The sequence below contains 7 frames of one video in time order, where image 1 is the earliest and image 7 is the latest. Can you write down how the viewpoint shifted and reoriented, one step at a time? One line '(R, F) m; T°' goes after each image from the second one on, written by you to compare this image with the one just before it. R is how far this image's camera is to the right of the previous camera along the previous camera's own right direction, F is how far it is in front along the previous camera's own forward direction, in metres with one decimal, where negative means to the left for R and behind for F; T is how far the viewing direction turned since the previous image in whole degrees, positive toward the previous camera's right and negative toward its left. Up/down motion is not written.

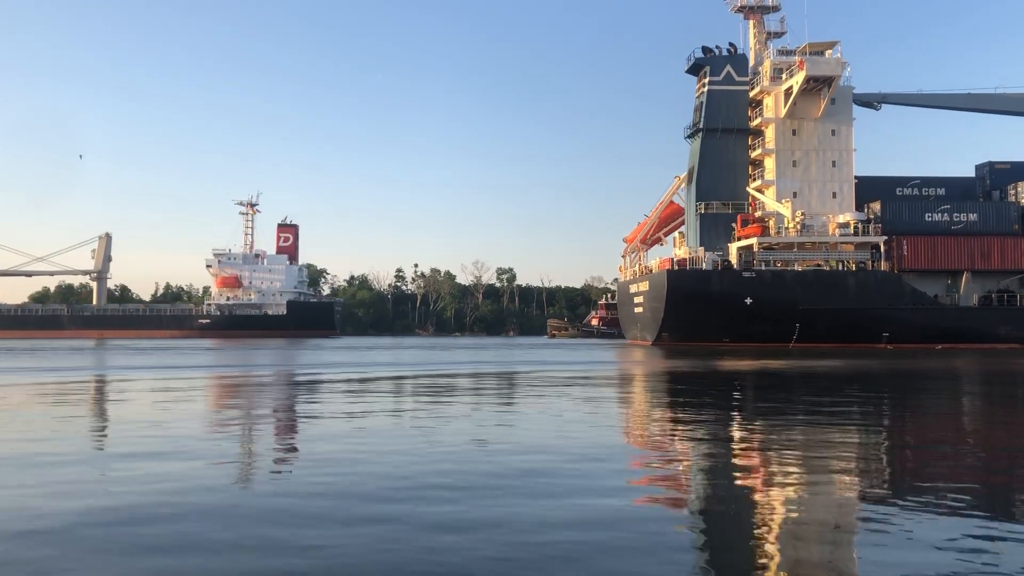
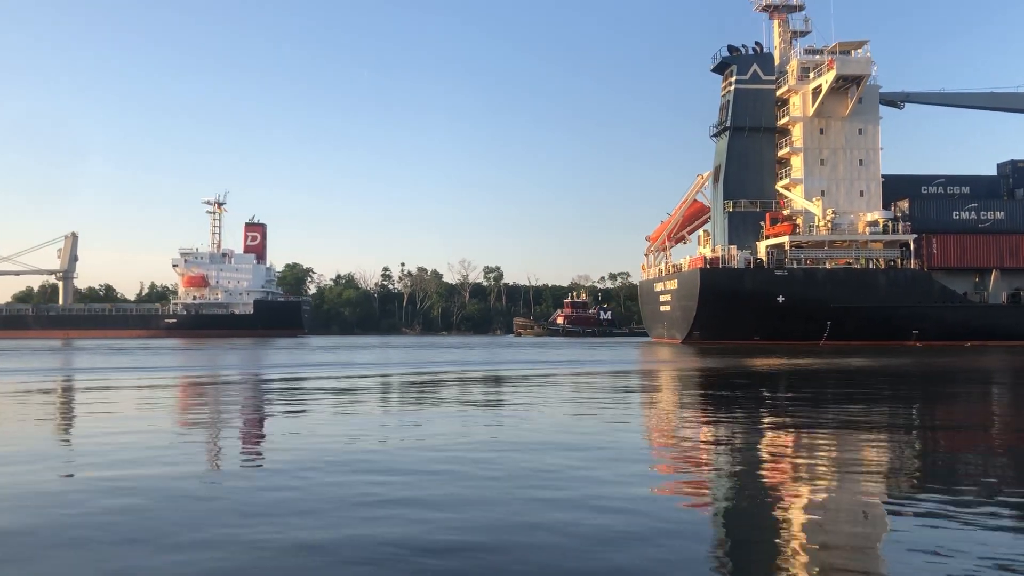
(-0.1, +0.5) m; +1°
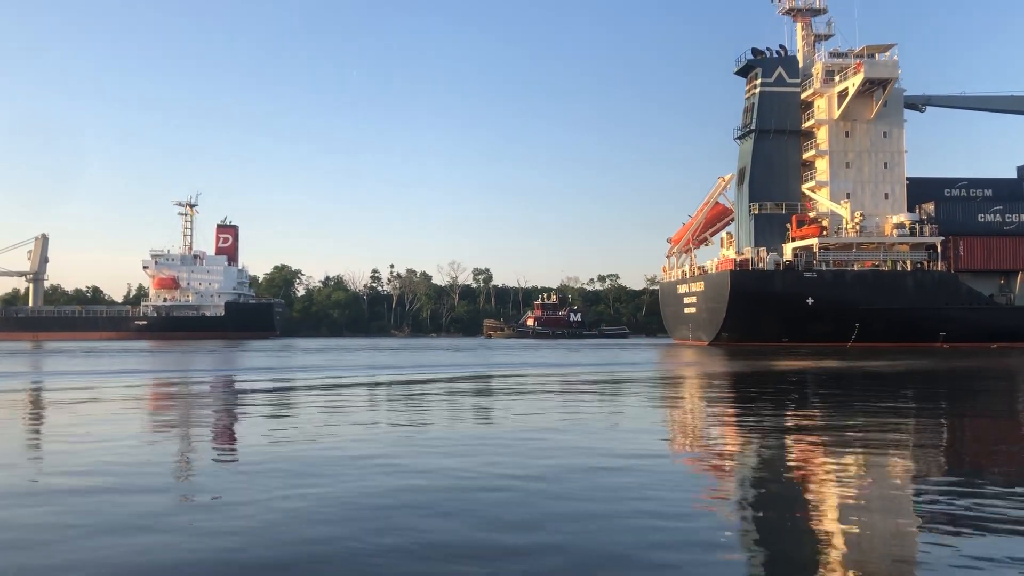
(-0.1, +0.4) m; +1°
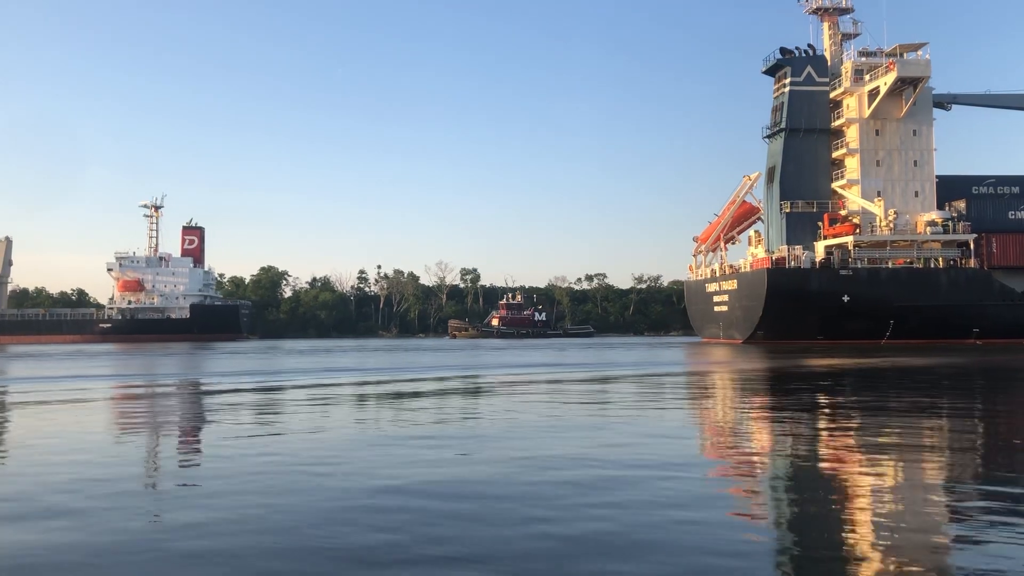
(-0.1, +0.4) m; +1°
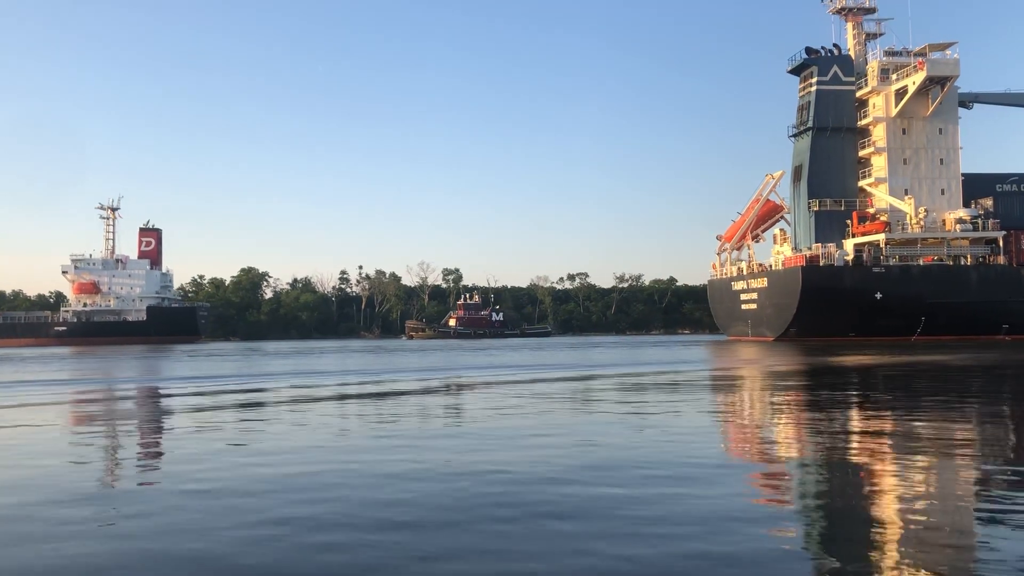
(-0.1, +0.4) m; +1°
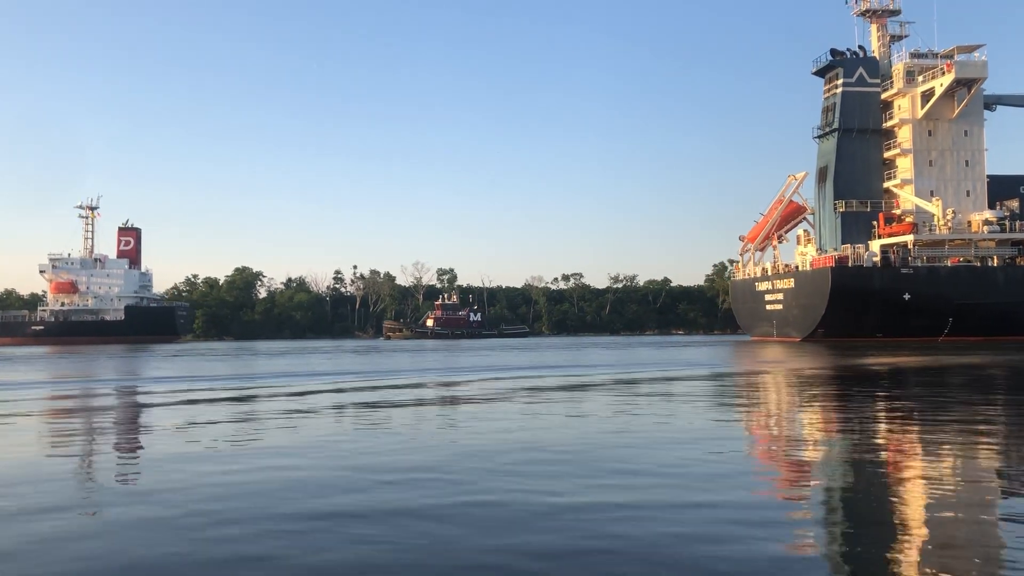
(0.0, +0.2) m; 0°
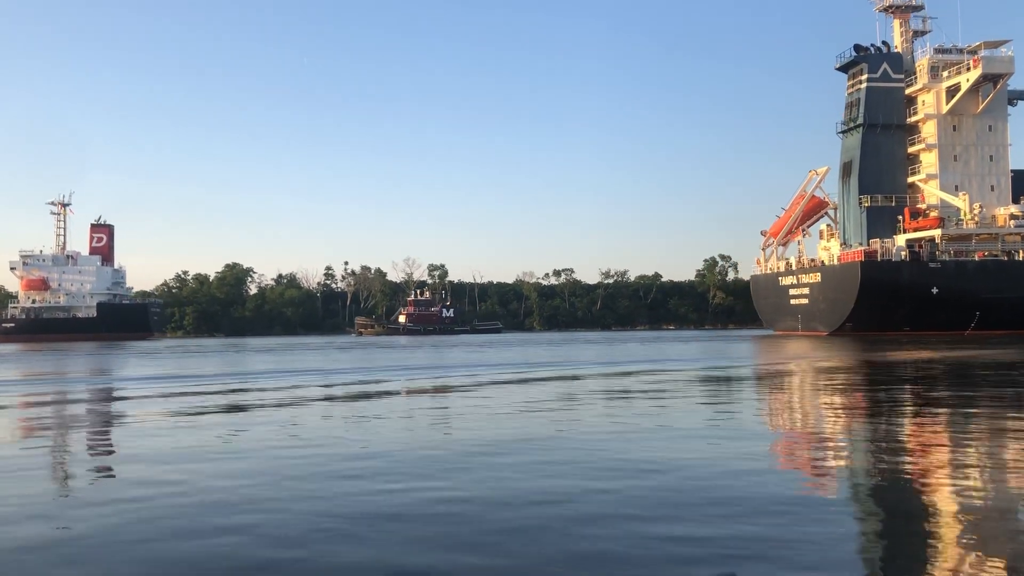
(0.0, +0.2) m; +1°
